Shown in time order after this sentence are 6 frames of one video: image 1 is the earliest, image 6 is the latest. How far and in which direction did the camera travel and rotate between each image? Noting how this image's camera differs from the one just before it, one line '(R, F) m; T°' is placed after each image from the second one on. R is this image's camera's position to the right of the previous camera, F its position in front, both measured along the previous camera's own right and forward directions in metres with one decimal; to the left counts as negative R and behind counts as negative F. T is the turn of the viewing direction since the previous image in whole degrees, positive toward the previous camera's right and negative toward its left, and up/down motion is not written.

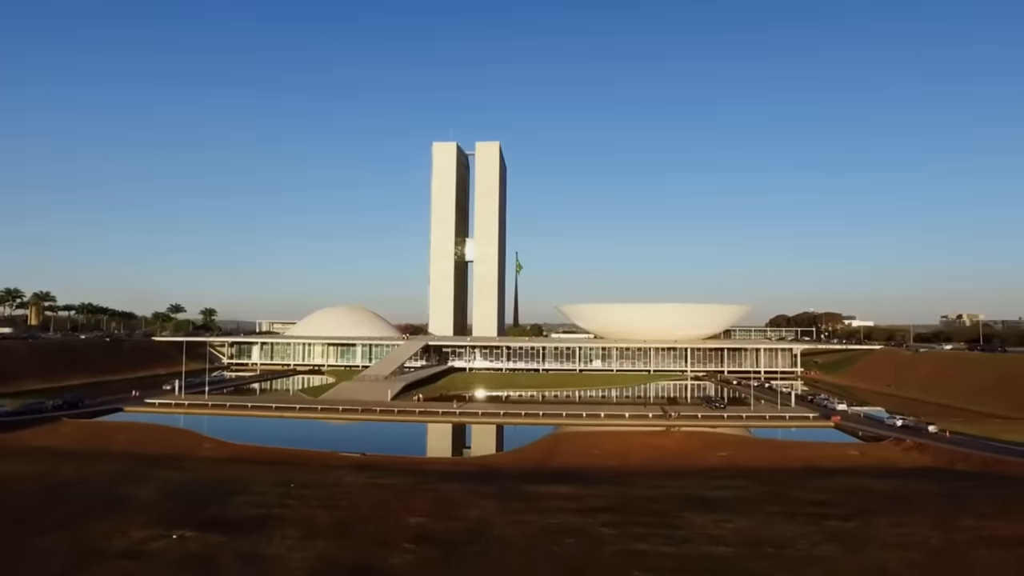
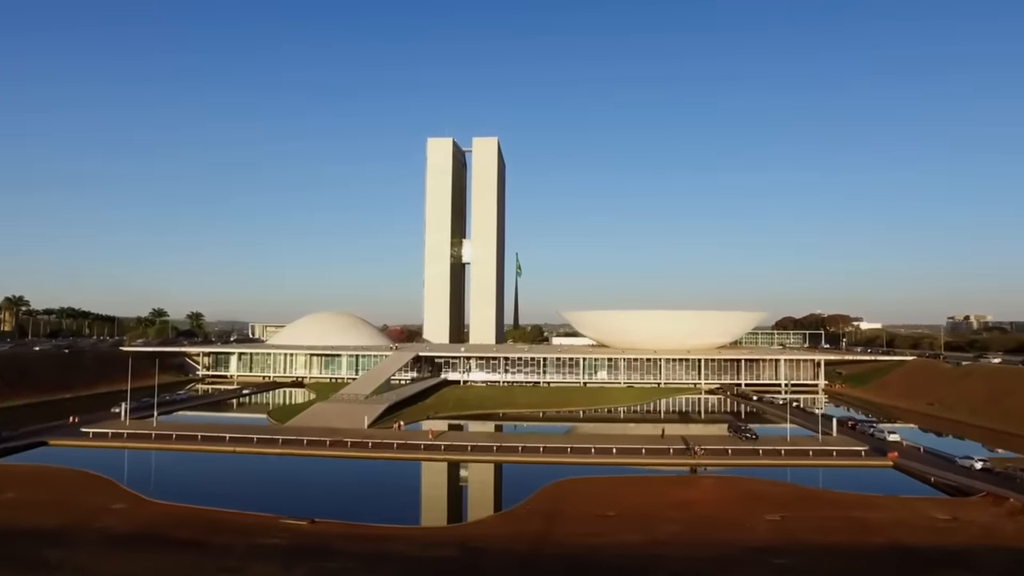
(+0.1, +3.1) m; 0°
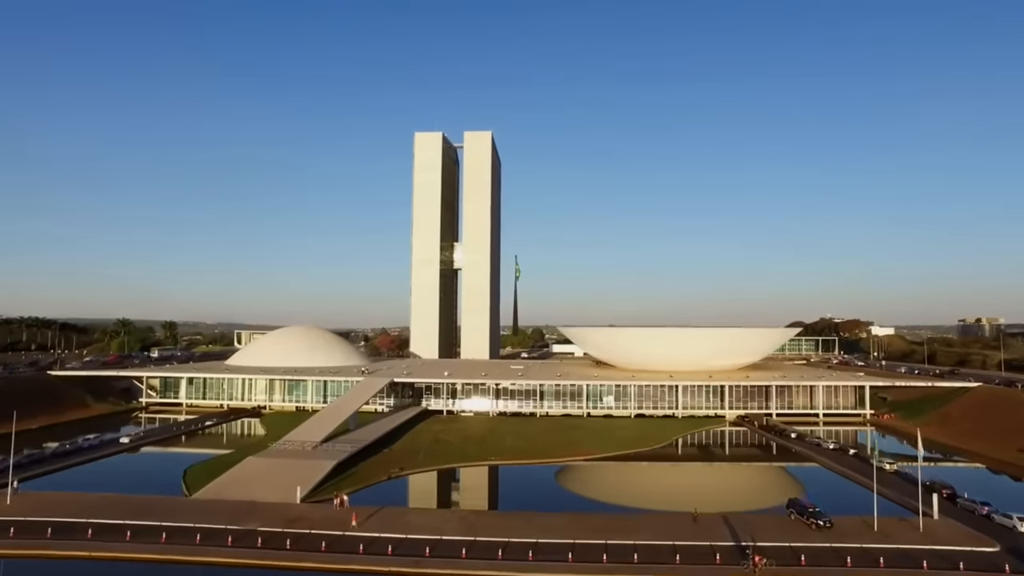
(+0.4, +5.1) m; 0°
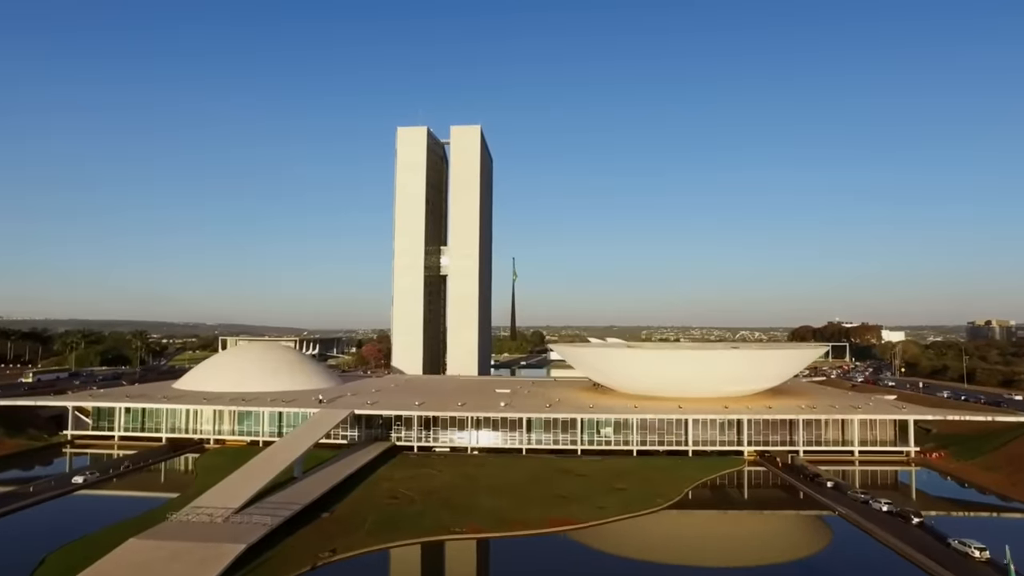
(+0.8, +4.4) m; 0°
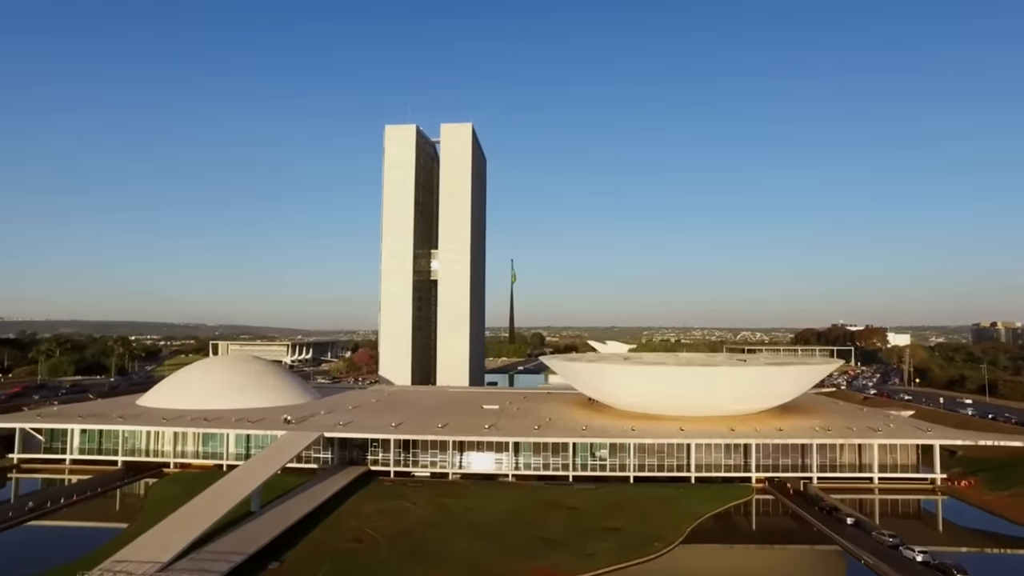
(+0.6, +2.3) m; 0°
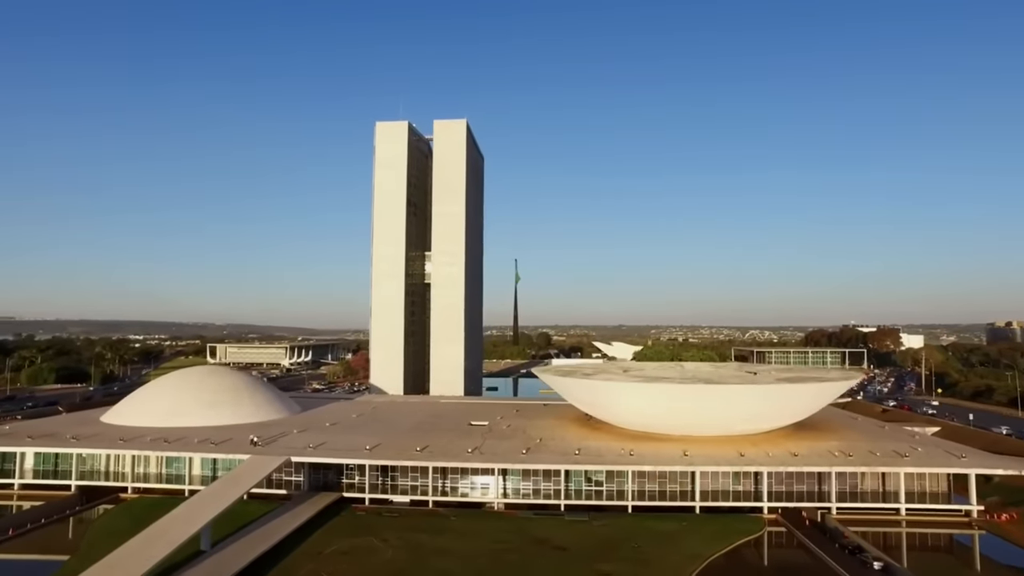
(+0.7, +2.2) m; -1°
